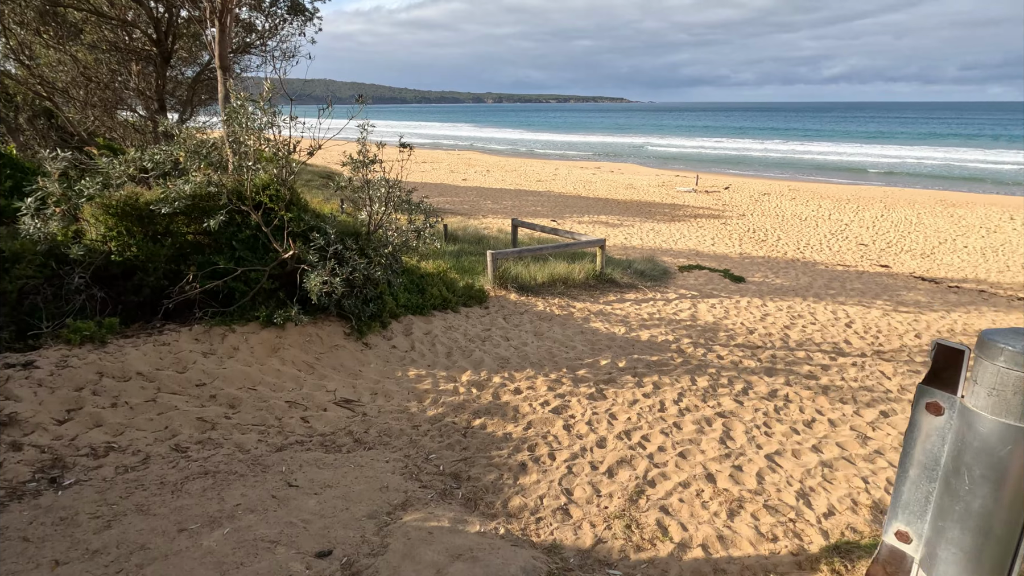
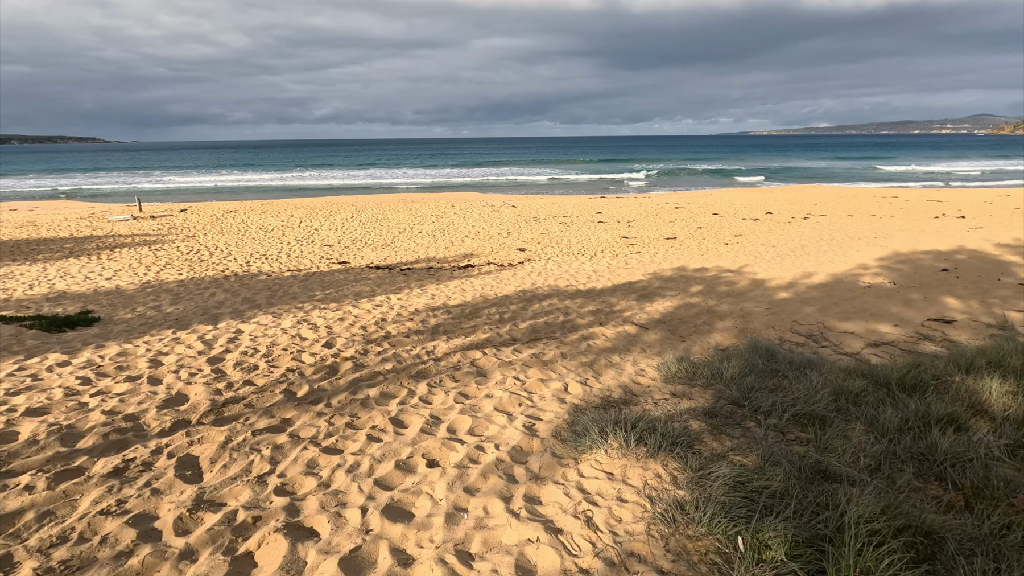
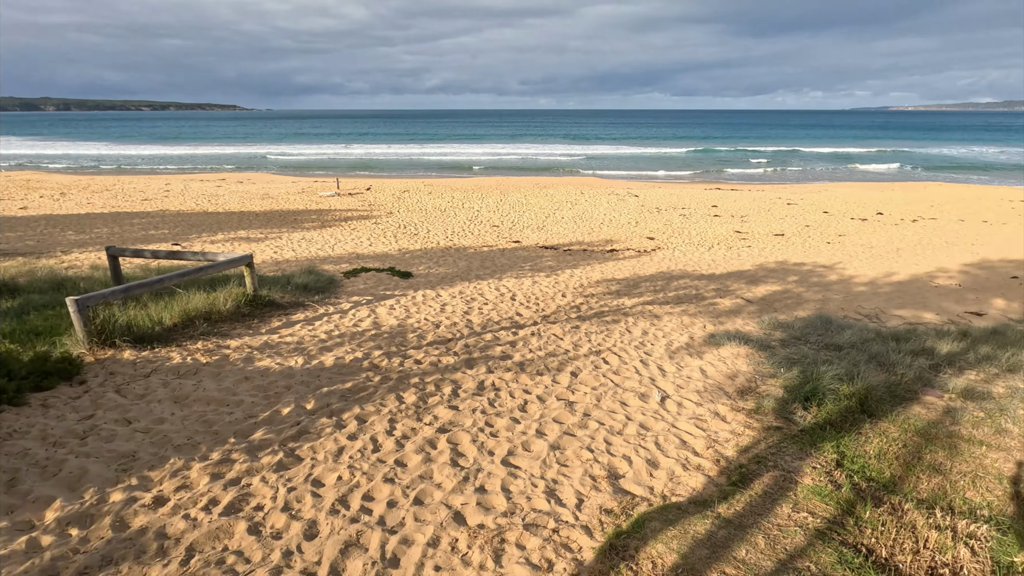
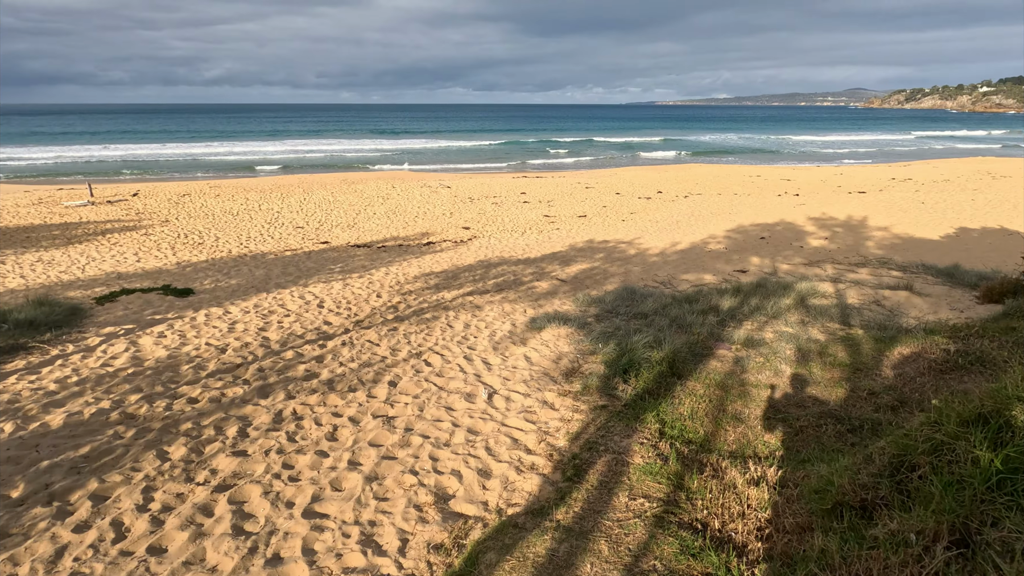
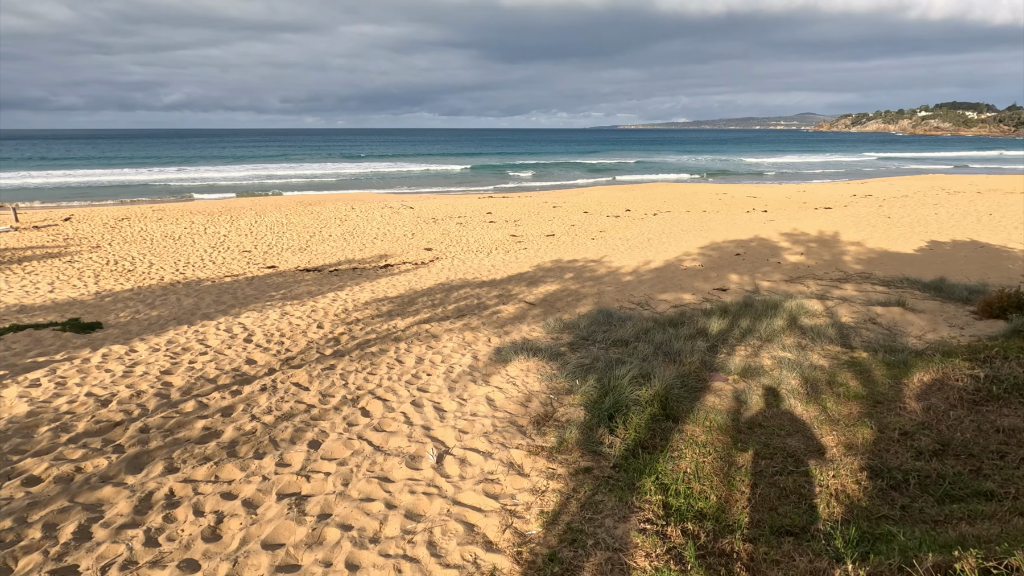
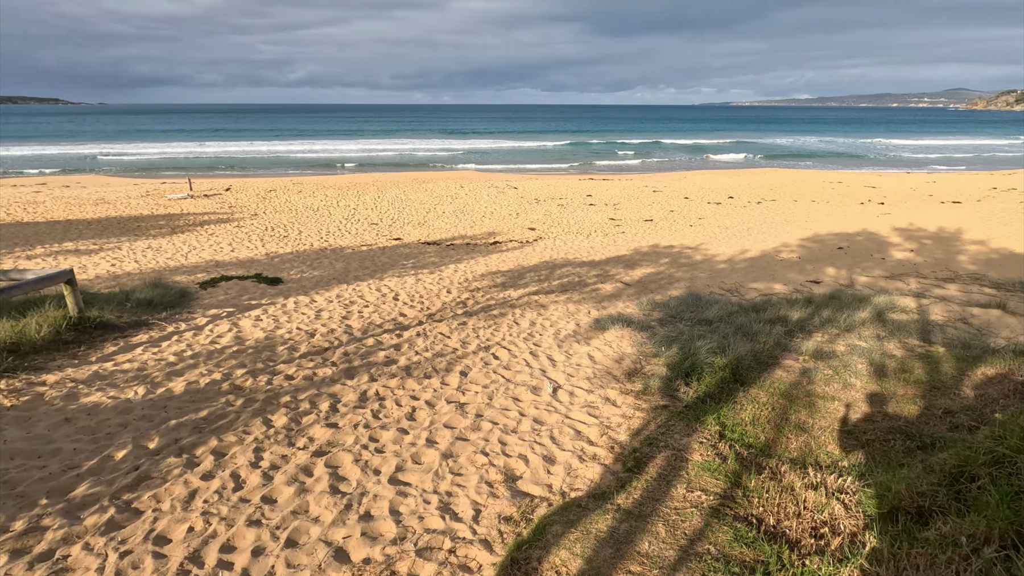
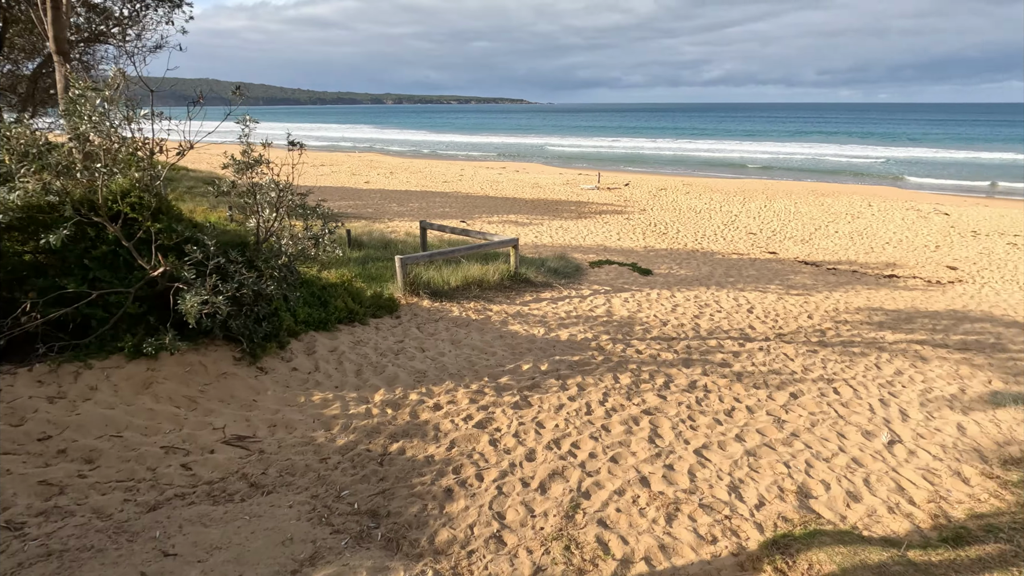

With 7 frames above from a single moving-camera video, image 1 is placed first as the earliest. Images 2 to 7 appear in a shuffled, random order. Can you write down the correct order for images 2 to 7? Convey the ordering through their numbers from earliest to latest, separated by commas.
7, 3, 6, 4, 5, 2
